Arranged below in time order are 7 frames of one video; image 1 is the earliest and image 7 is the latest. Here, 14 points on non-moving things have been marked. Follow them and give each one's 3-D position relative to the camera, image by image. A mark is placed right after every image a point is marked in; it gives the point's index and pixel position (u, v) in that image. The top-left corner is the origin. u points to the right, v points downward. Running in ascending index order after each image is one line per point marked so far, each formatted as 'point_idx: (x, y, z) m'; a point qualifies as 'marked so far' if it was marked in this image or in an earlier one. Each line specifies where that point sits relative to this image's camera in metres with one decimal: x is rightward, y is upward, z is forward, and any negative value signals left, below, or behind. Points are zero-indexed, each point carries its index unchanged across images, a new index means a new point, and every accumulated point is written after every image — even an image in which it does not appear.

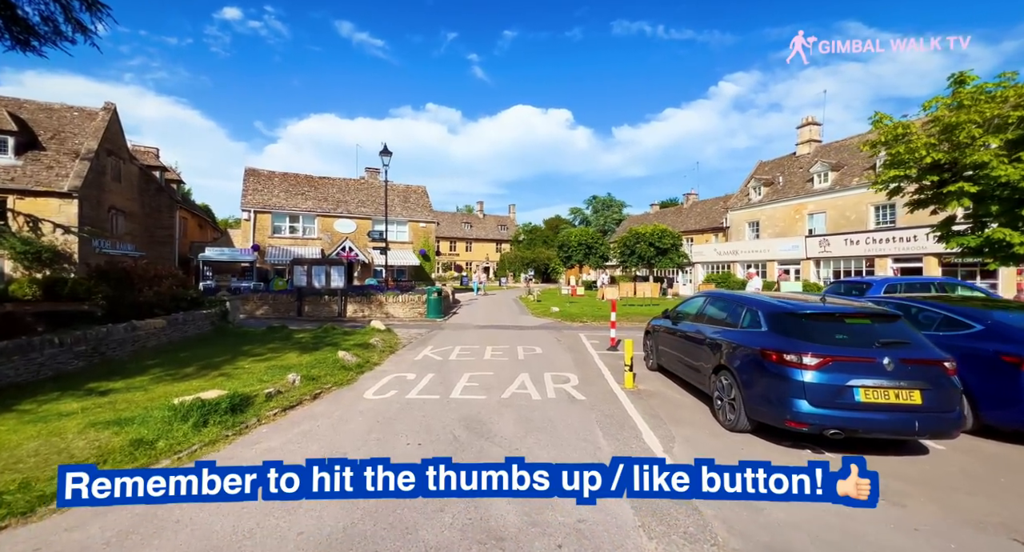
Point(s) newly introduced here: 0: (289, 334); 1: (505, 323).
0: (-6.5, -1.7, +13.2) m
1: (-0.4, -1.8, +17.6) m
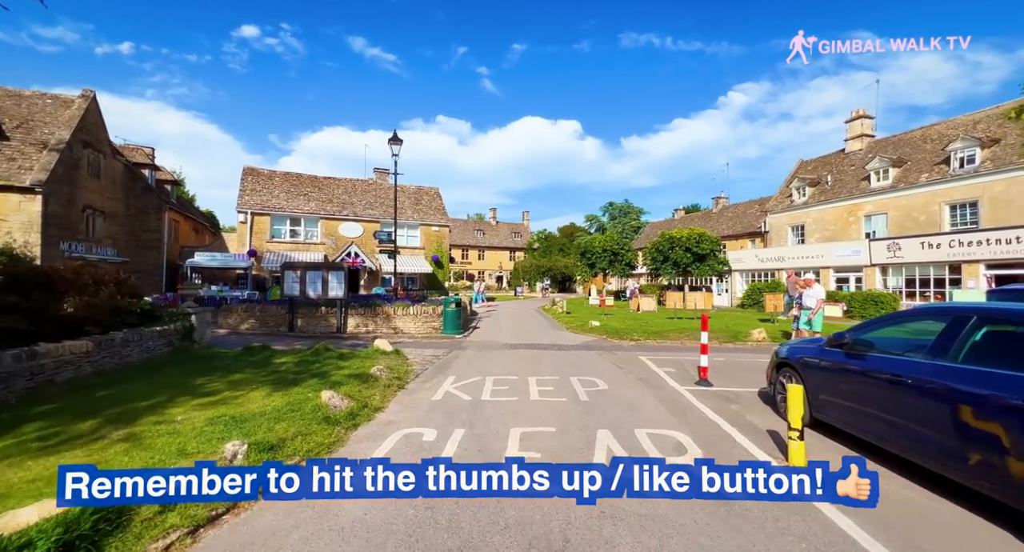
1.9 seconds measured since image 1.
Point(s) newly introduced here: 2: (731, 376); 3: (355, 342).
0: (-5.5, -1.8, +10.3) m
1: (+0.7, -2.0, +14.5) m
2: (+4.4, -2.0, +8.9) m
3: (-4.7, -2.0, +13.5) m
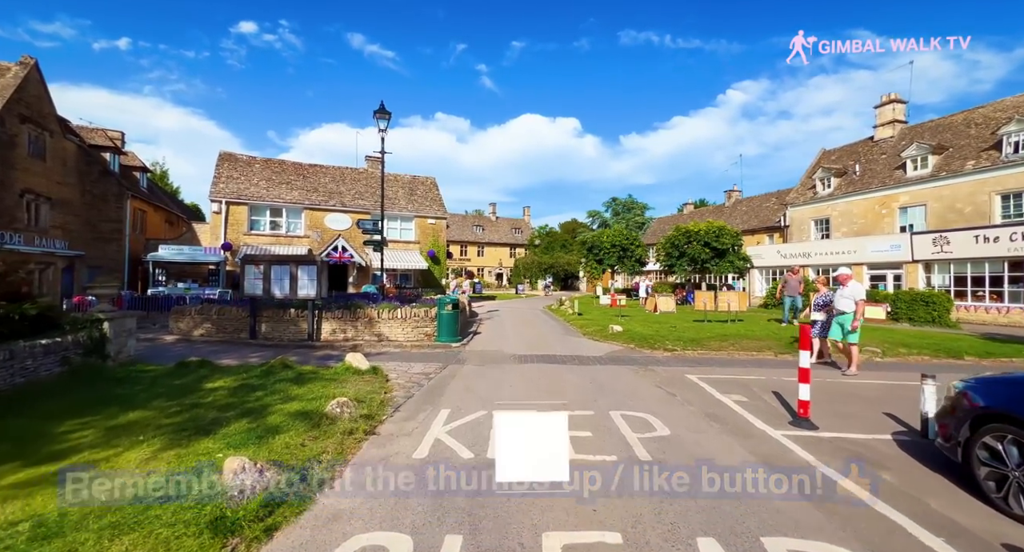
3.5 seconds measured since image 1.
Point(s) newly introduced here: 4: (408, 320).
0: (-5.2, -1.7, +7.7) m
1: (+1.0, -1.9, +12.0) m
2: (+4.6, -1.9, +6.4) m
3: (-4.5, -1.9, +10.9) m
4: (-2.9, -1.3, +12.8) m
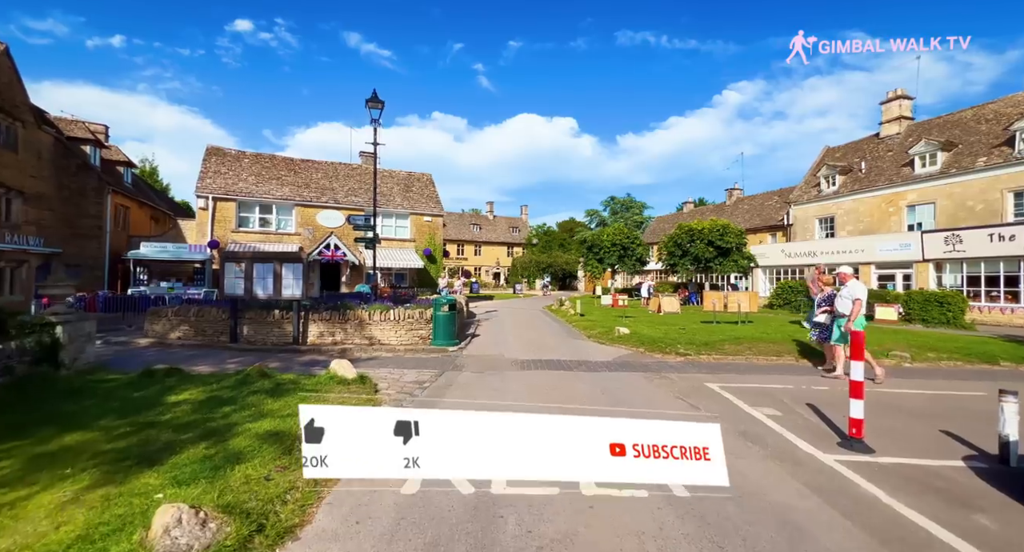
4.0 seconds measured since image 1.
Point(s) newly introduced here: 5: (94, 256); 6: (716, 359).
0: (-5.2, -1.7, +6.9) m
1: (+1.0, -1.9, +11.1) m
2: (+4.7, -1.9, +5.6) m
3: (-4.5, -1.9, +10.1) m
4: (-2.9, -1.2, +12.0) m
5: (-18.9, +0.9, +20.3) m
6: (+4.8, -1.9, +10.5) m
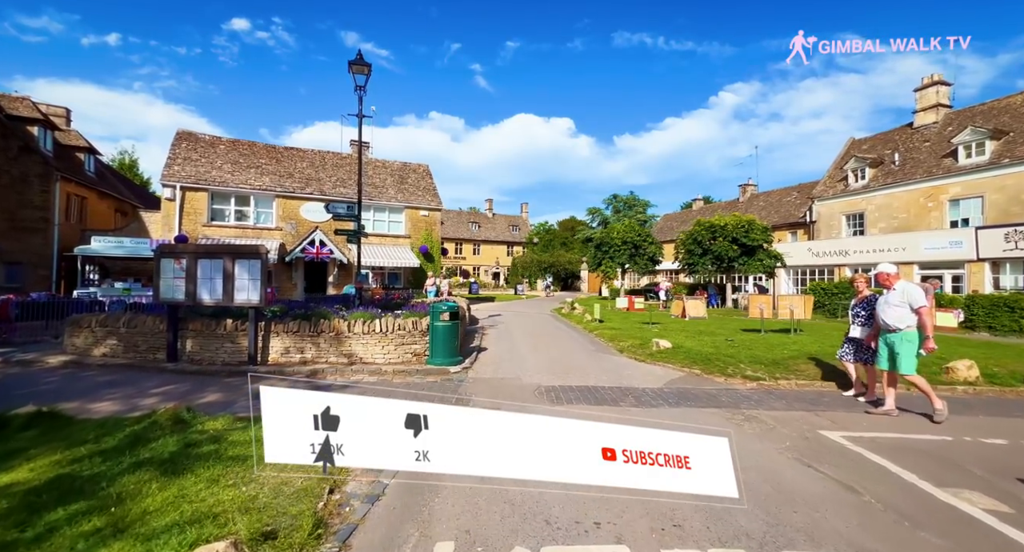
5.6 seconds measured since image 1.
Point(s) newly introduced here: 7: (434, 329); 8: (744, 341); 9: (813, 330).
0: (-4.8, -1.7, +4.3) m
1: (+1.4, -1.9, +8.6) m
2: (+5.1, -1.9, +3.2) m
3: (-4.1, -1.9, +7.5) m
4: (-2.6, -1.2, +9.4) m
5: (-18.6, +0.9, +17.7) m
6: (+5.1, -2.0, +8.0) m
7: (-1.6, -1.1, +9.3) m
8: (+6.1, -1.7, +11.9) m
9: (+9.1, -1.6, +13.6) m
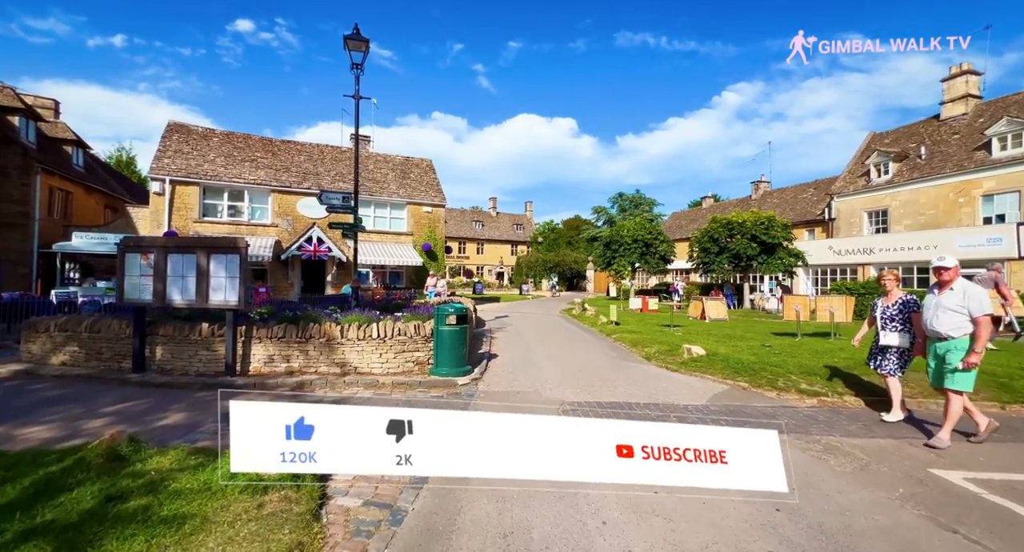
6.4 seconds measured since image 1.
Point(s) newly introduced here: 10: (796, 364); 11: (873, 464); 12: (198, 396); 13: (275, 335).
0: (-4.5, -1.7, +3.2) m
1: (+1.7, -1.9, +7.5) m
2: (+5.3, -1.9, +1.9) m
3: (-3.8, -1.8, +6.4) m
4: (-2.3, -1.2, +8.3) m
5: (-18.3, +1.0, +16.6) m
6: (+5.4, -1.9, +6.8) m
7: (-1.3, -1.0, +8.1) m
8: (+6.4, -1.6, +10.6) m
9: (+9.5, -1.6, +12.4) m
10: (+5.7, -1.7, +9.0) m
11: (+3.6, -1.9, +4.5) m
12: (-4.8, -1.8, +6.8) m
13: (-4.2, -1.0, +8.0) m
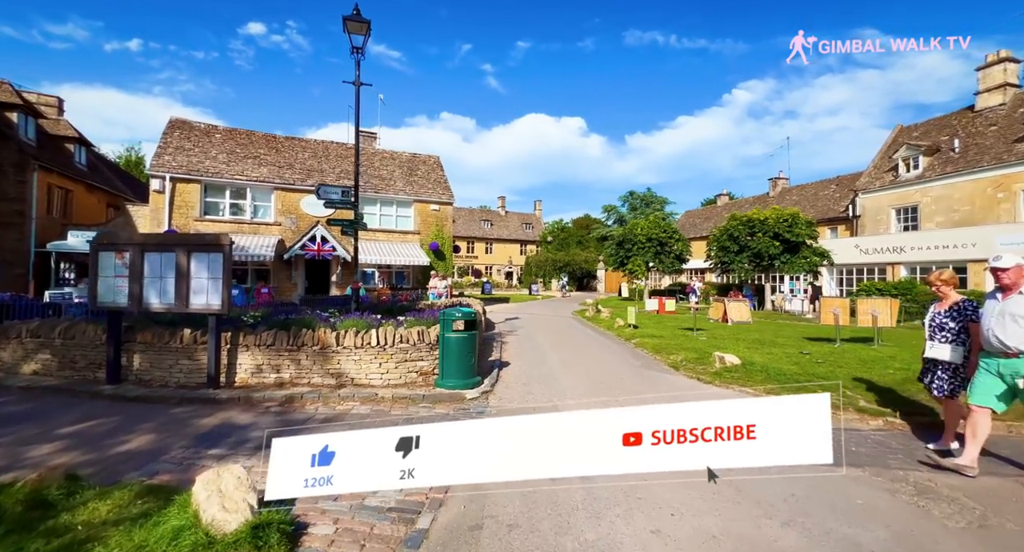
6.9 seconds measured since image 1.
0: (-4.4, -1.7, +2.4) m
1: (+1.9, -1.9, +6.5) m
2: (+5.4, -1.9, +1.0) m
3: (-3.6, -1.8, +5.6) m
4: (-2.0, -1.2, +7.4) m
5: (-17.9, +0.9, +16.1) m
6: (+5.6, -1.9, +5.8) m
7: (-1.1, -1.0, +7.3) m
8: (+6.7, -1.7, +9.6) m
9: (+9.8, -1.6, +11.3) m
10: (+5.9, -1.7, +8.0) m
11: (+3.8, -2.0, +3.6) m
12: (-4.6, -1.8, +6.1) m
13: (-4.0, -1.1, +7.2) m
